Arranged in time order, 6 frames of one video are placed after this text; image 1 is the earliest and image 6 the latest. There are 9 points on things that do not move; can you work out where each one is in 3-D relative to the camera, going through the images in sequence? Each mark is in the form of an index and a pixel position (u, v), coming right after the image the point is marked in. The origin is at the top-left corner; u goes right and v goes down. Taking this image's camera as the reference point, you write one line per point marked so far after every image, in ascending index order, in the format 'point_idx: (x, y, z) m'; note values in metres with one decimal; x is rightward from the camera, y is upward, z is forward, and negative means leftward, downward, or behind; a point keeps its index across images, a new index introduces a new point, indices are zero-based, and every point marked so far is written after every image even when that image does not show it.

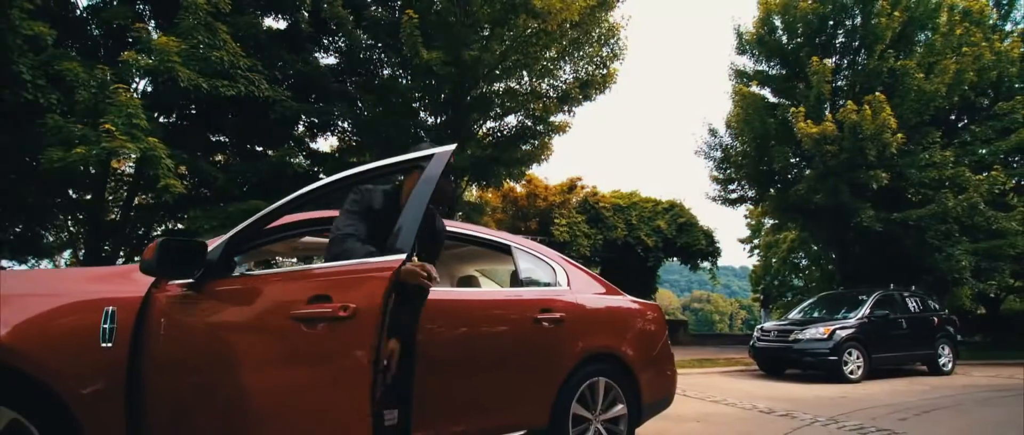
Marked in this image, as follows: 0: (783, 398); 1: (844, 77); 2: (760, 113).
0: (+3.5, -2.3, +7.2) m
1: (+8.7, +3.7, +14.8) m
2: (+6.7, +2.8, +15.3) m
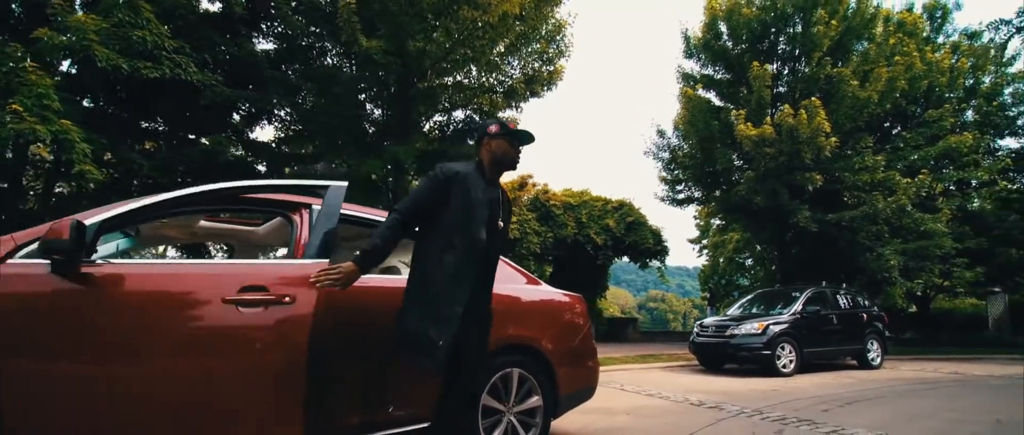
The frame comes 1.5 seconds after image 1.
0: (+2.7, -2.3, +7.4) m
1: (+7.4, +3.7, +15.3) m
2: (+5.3, +2.8, +15.6) m
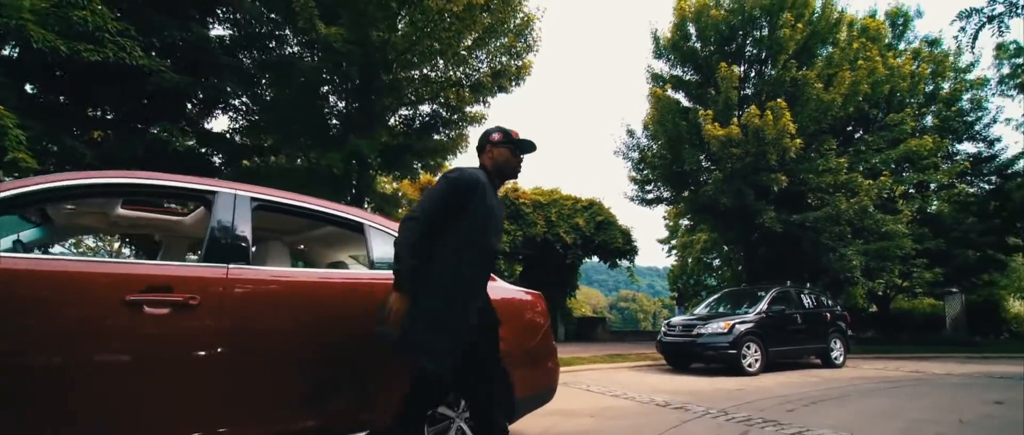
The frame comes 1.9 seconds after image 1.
0: (+2.2, -2.3, +7.3) m
1: (+6.6, +3.6, +15.4) m
2: (+4.5, +2.8, +15.7) m
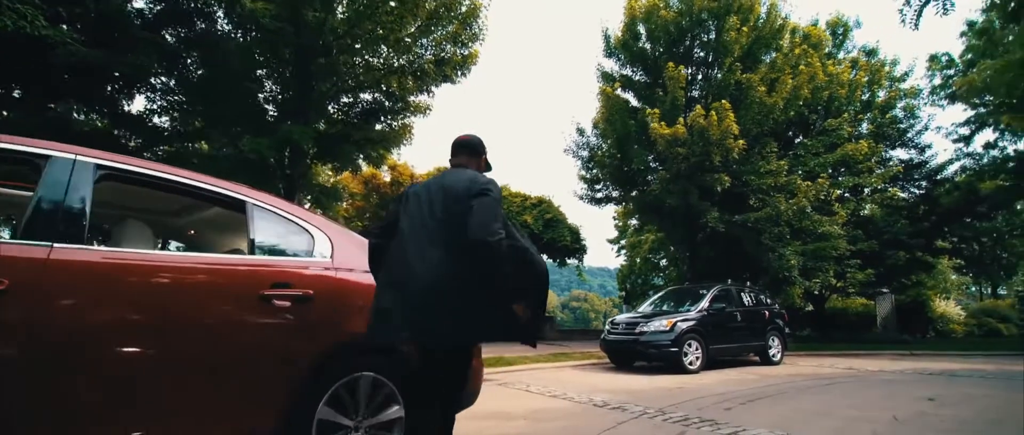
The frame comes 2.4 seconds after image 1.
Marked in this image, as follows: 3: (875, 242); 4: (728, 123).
0: (+1.4, -2.2, +7.1) m
1: (+5.2, +3.7, +15.6) m
2: (+3.1, +2.9, +15.7) m
3: (+11.3, -0.7, +17.5) m
4: (+5.1, +2.2, +13.2) m
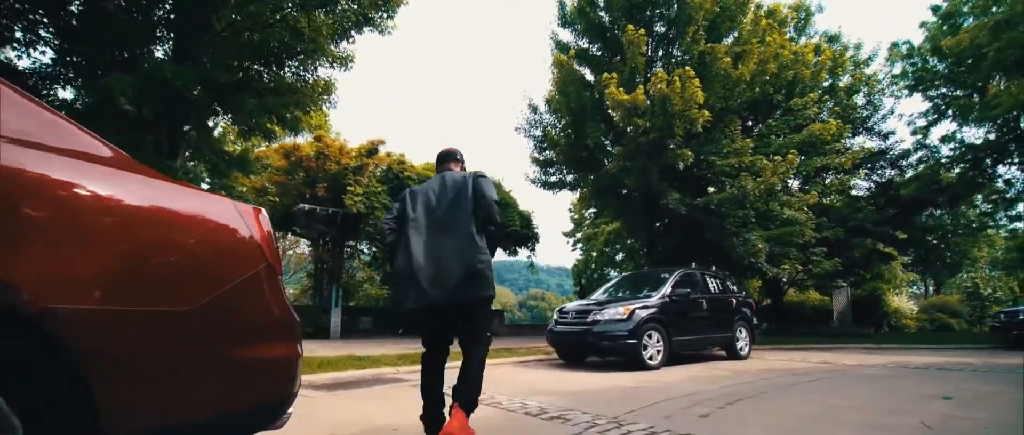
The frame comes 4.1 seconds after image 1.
0: (+0.6, -1.8, +5.7) m
1: (+3.8, +4.1, +14.4) m
2: (+1.7, +3.3, +14.3) m
3: (+9.7, -0.4, +16.7) m
4: (+3.9, +2.7, +12.0) m
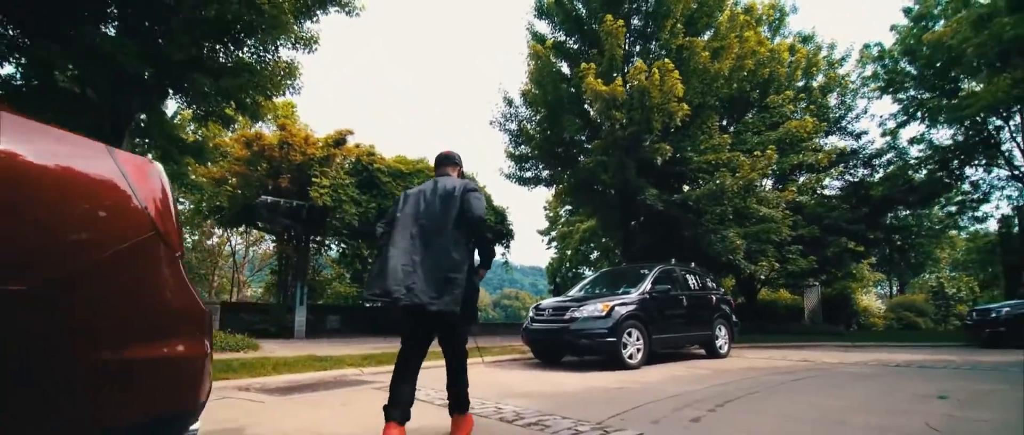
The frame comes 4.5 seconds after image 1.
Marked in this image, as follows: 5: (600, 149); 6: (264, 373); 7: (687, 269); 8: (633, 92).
0: (+0.3, -1.6, +5.3) m
1: (+3.2, +4.2, +14.1) m
2: (+1.0, +3.4, +13.9) m
3: (+8.9, -0.3, +16.7) m
4: (+3.3, +2.8, +11.8) m
5: (+2.0, +1.5, +12.6) m
6: (-2.8, -1.7, +6.3) m
7: (+2.9, -0.9, +9.3) m
8: (+2.6, +2.6, +12.1) m
